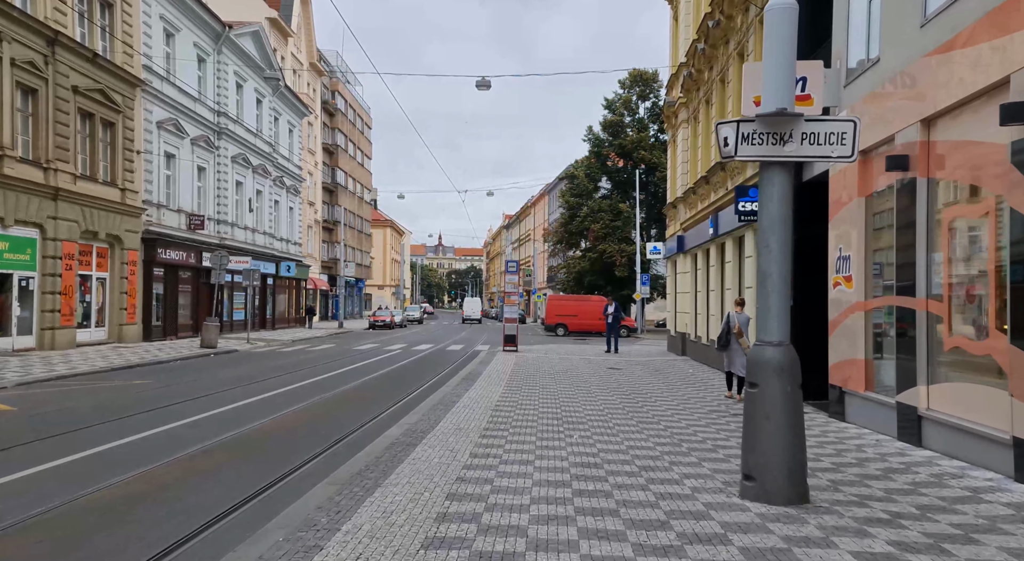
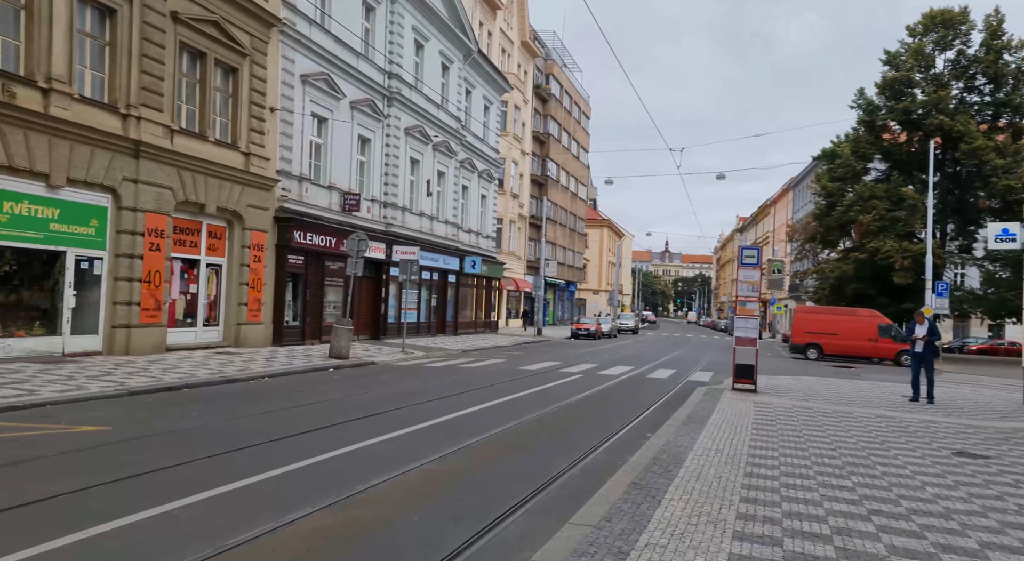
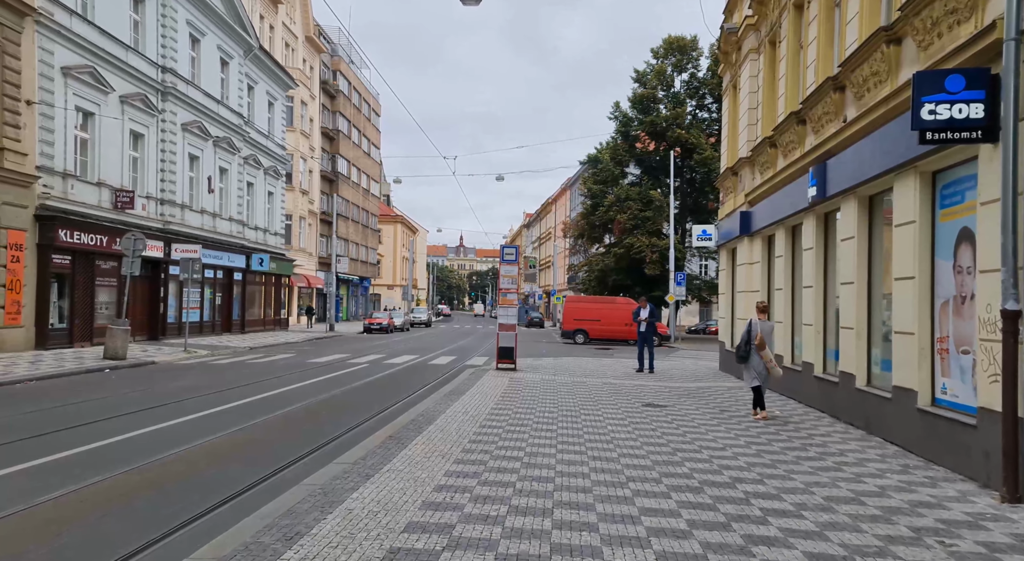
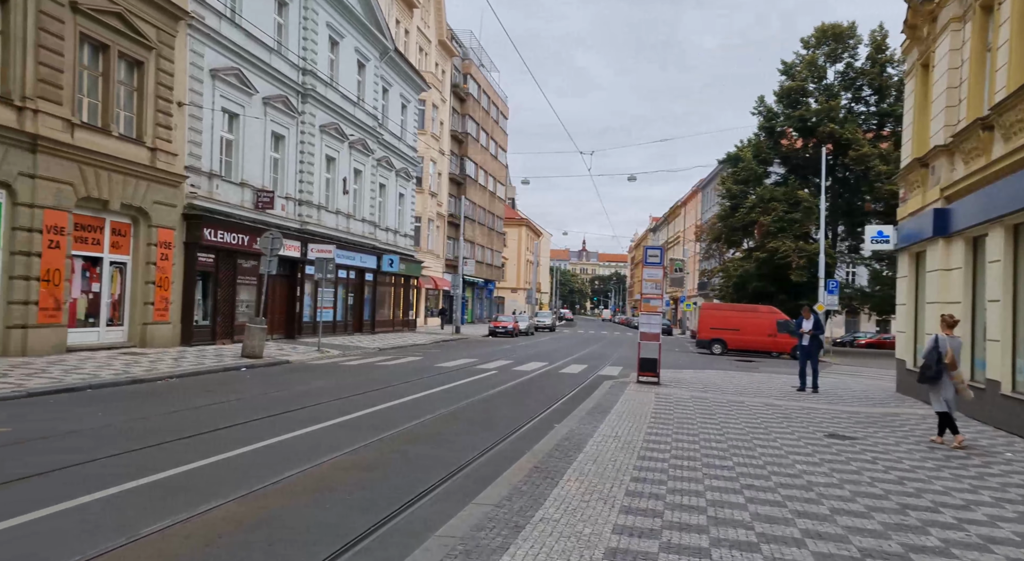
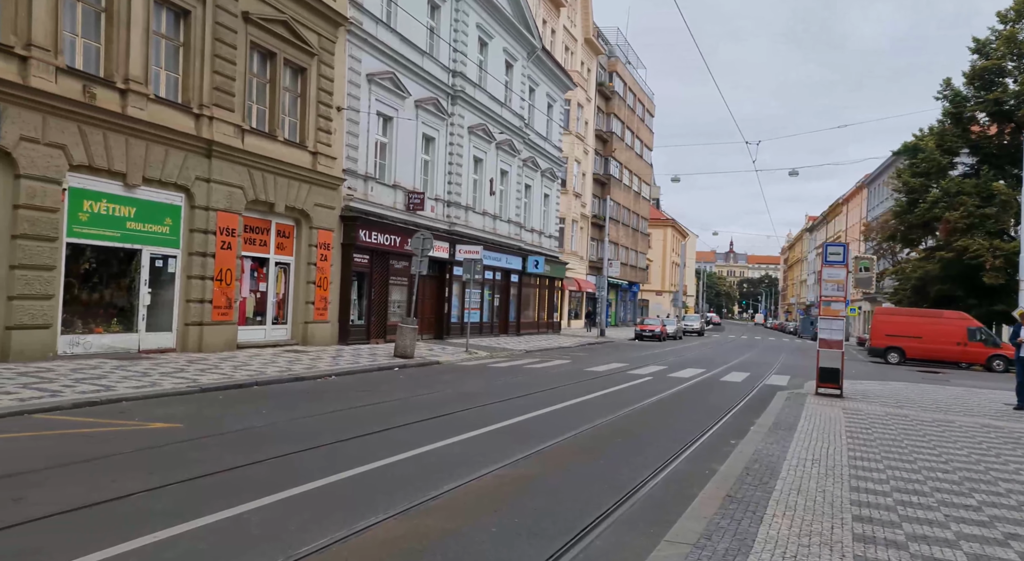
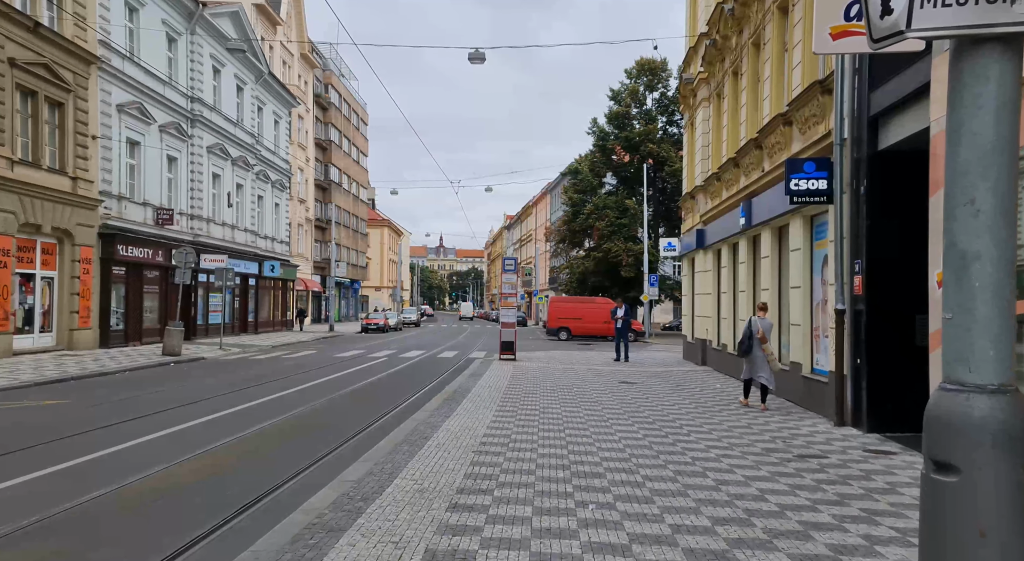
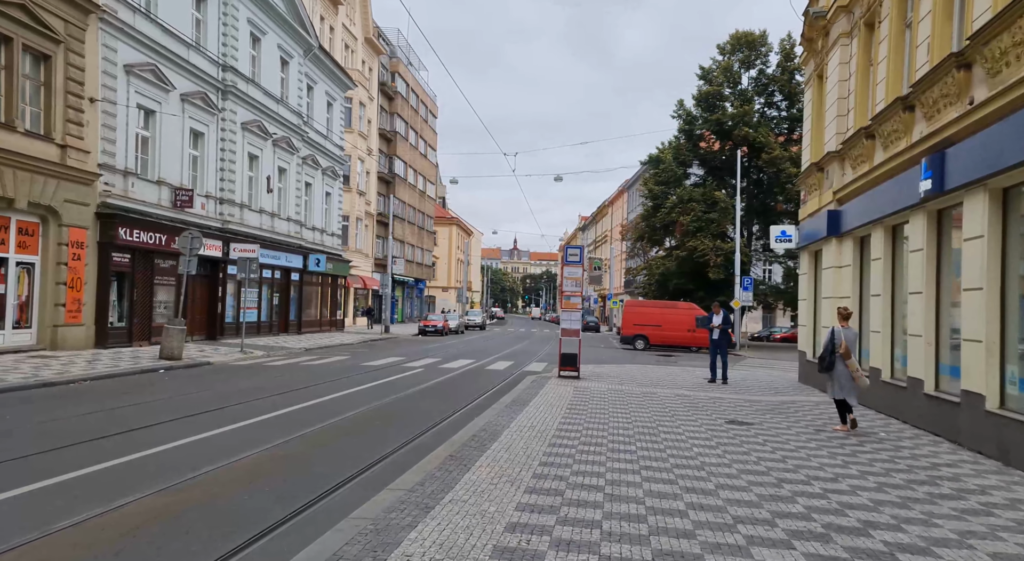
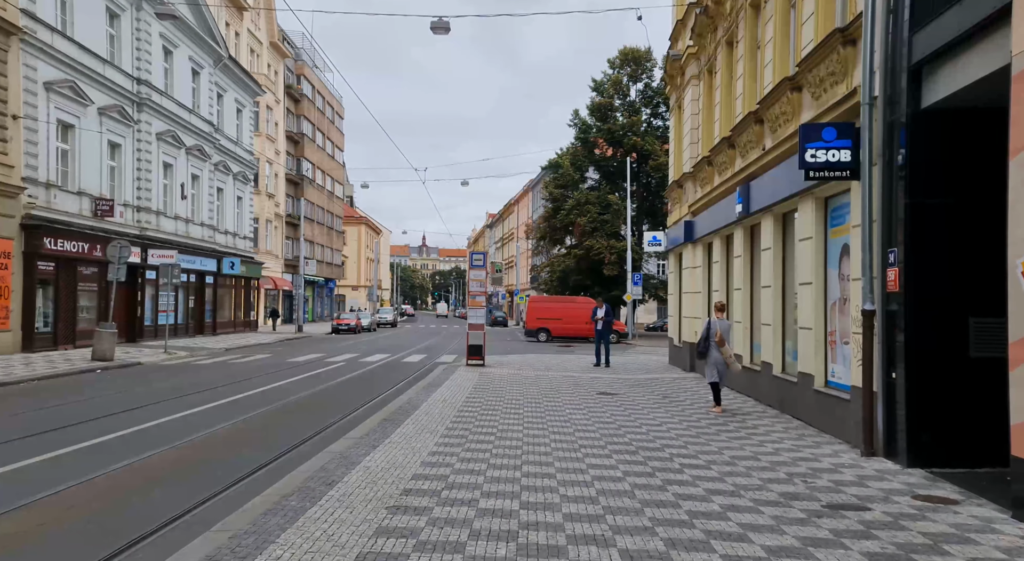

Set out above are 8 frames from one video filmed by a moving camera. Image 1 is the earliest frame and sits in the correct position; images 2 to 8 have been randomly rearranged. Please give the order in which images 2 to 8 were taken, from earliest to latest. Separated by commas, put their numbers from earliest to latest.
6, 8, 3, 7, 4, 2, 5
